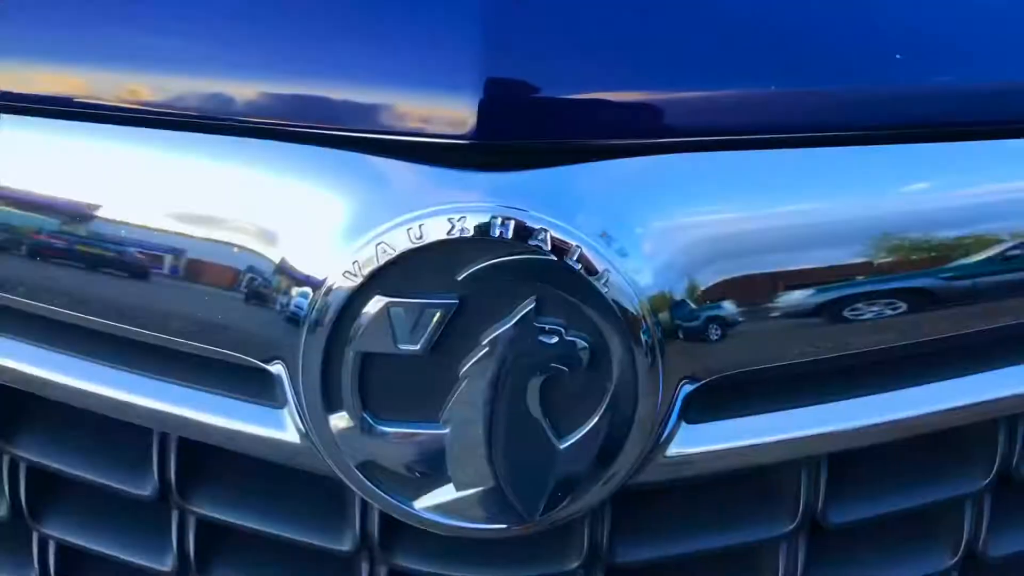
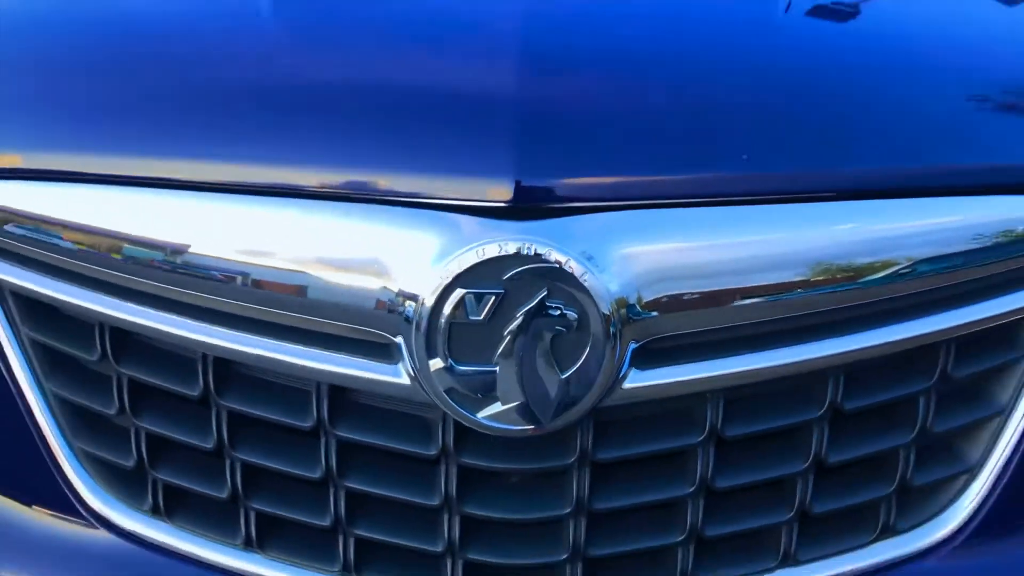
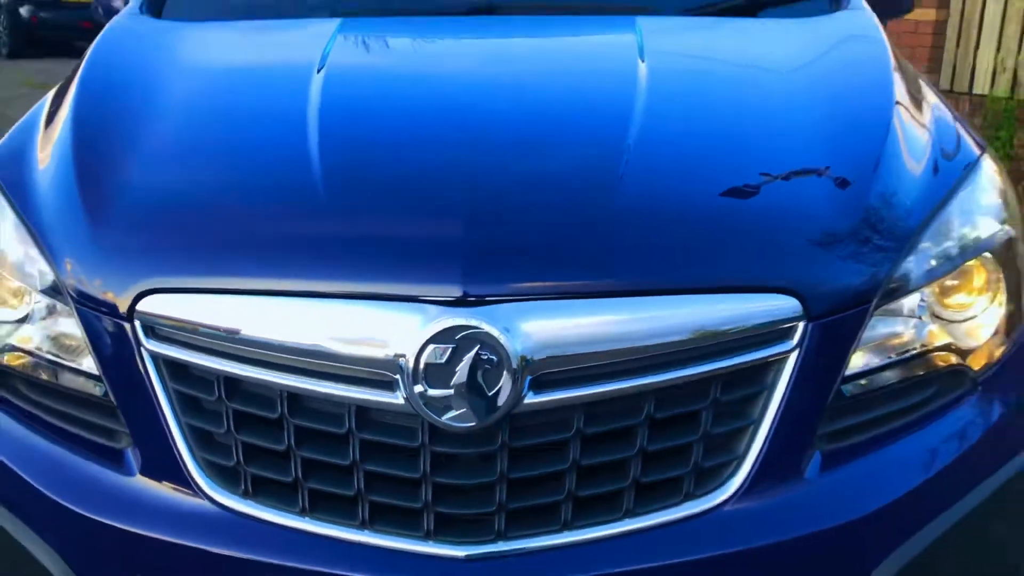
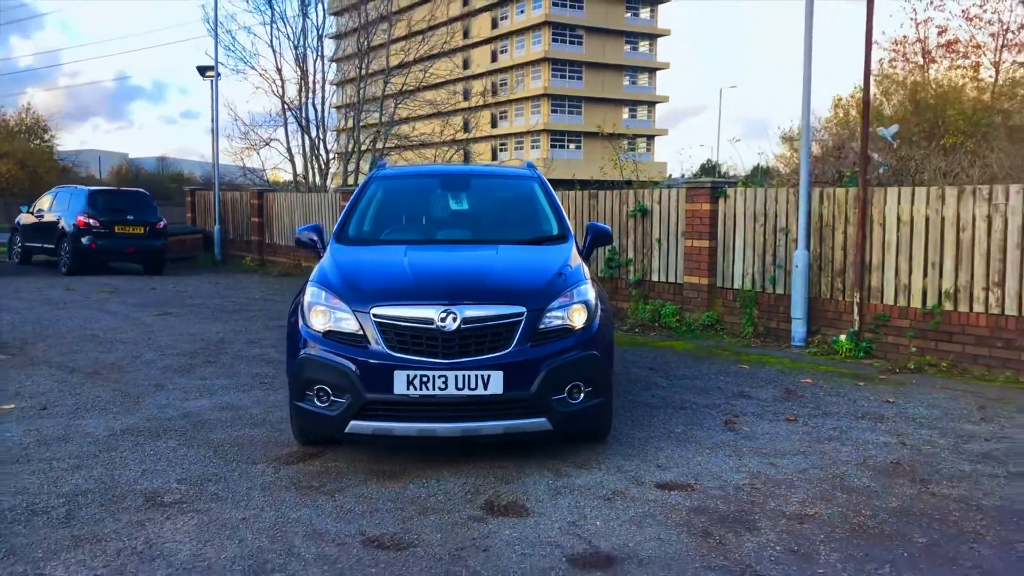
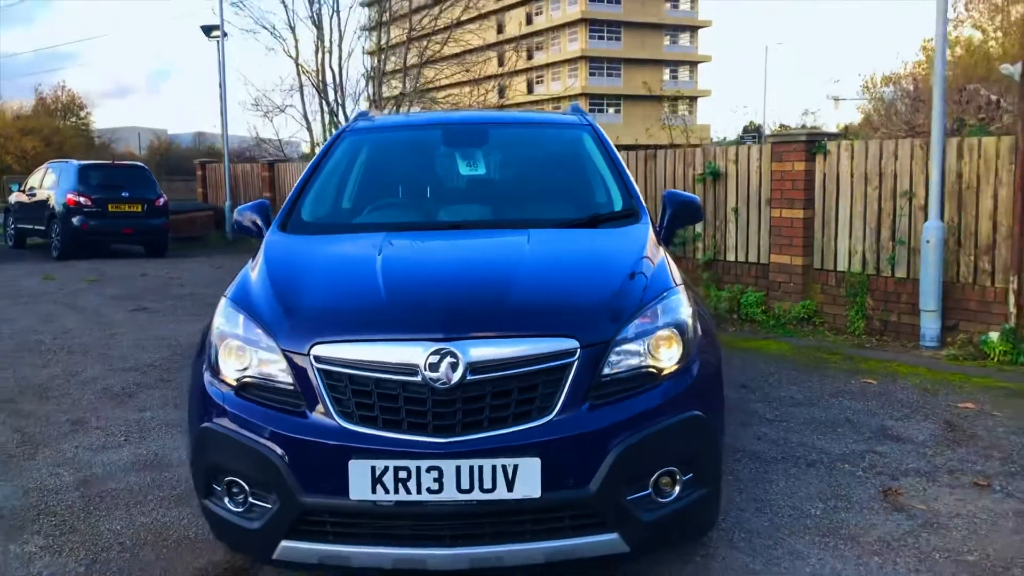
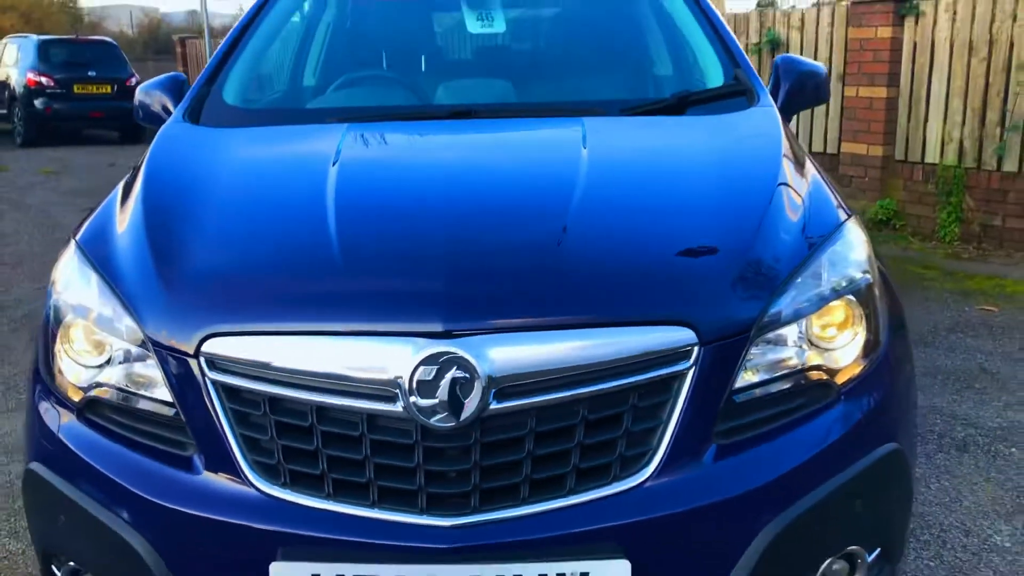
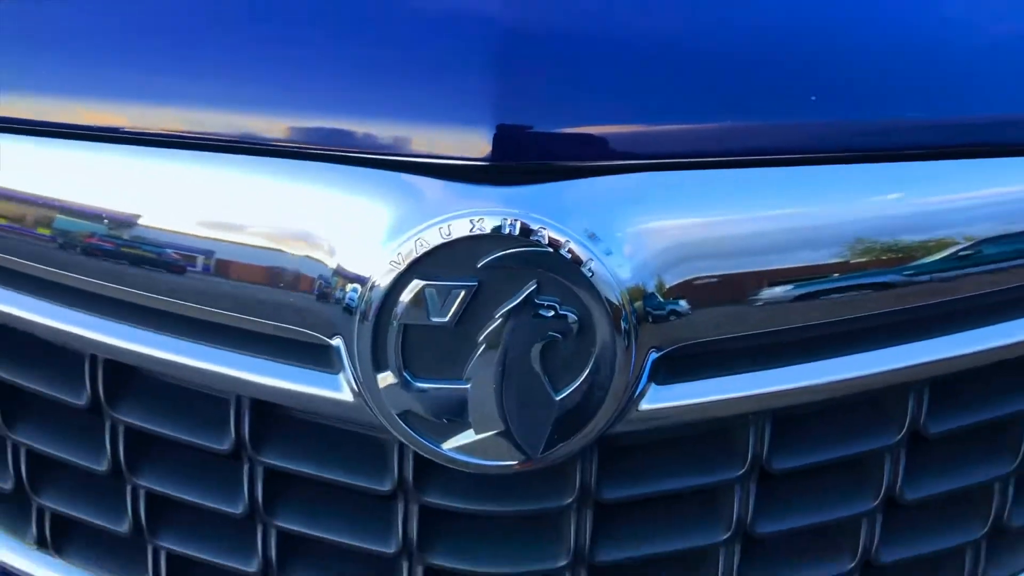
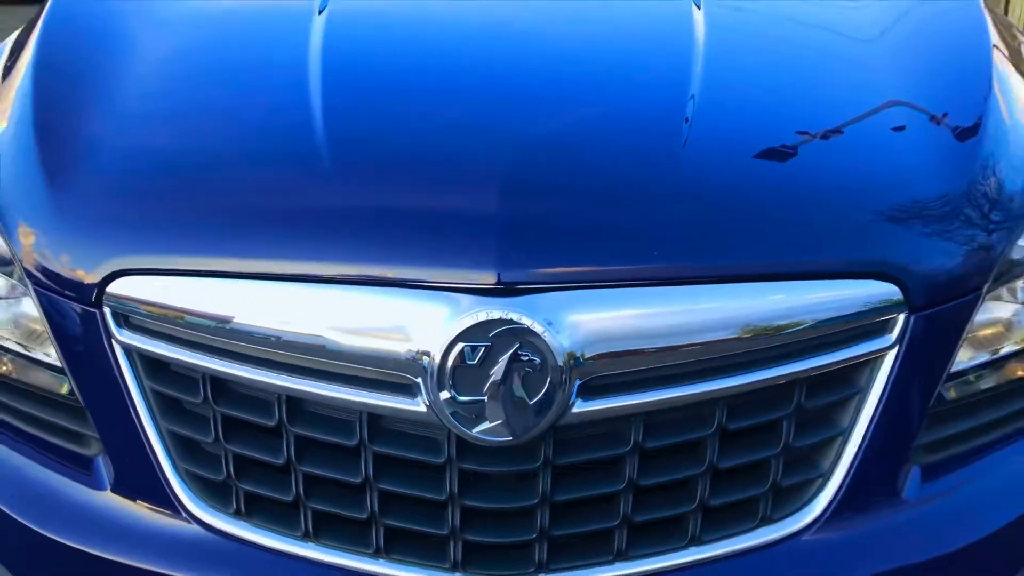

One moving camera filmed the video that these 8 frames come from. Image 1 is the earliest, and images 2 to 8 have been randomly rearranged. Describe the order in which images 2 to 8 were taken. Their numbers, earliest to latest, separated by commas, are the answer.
7, 2, 8, 3, 6, 5, 4
